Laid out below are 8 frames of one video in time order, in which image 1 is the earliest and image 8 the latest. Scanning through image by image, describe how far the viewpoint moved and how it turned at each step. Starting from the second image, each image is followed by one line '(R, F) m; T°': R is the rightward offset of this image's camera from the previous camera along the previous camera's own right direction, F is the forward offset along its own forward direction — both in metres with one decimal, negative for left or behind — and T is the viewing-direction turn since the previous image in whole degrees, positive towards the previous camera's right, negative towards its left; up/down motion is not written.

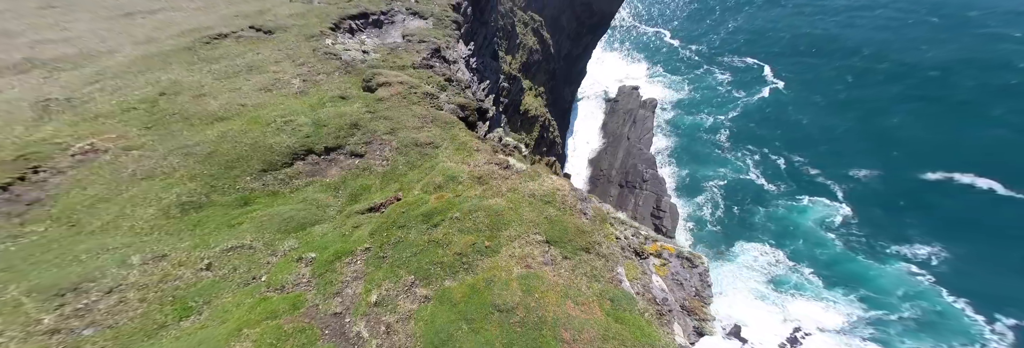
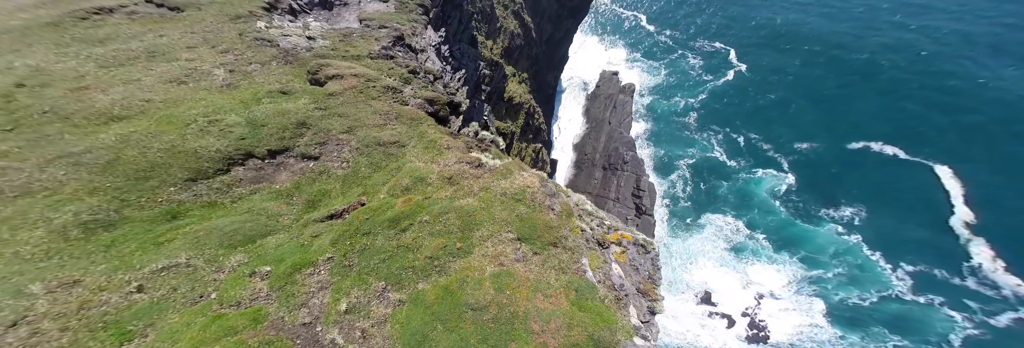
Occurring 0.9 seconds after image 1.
(+0.4, +1.1) m; +4°
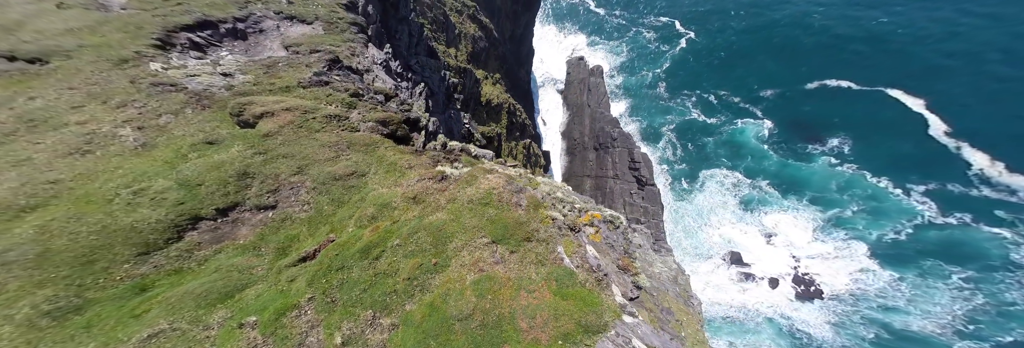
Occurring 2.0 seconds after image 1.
(+3.0, -0.2) m; 0°
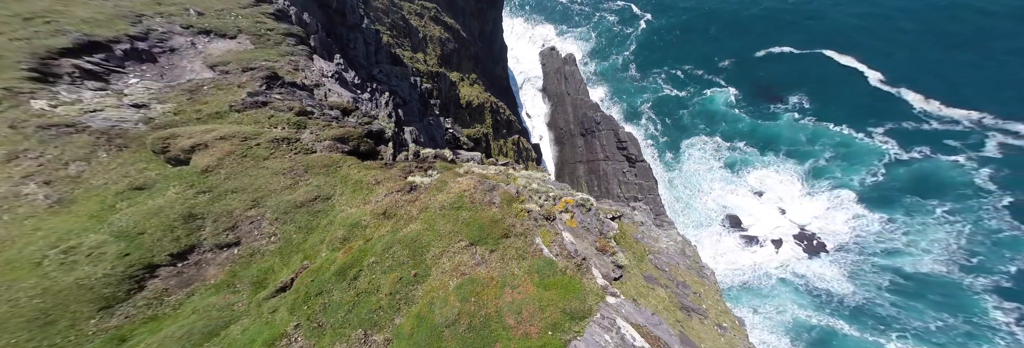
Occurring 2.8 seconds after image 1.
(+3.1, +0.3) m; -1°
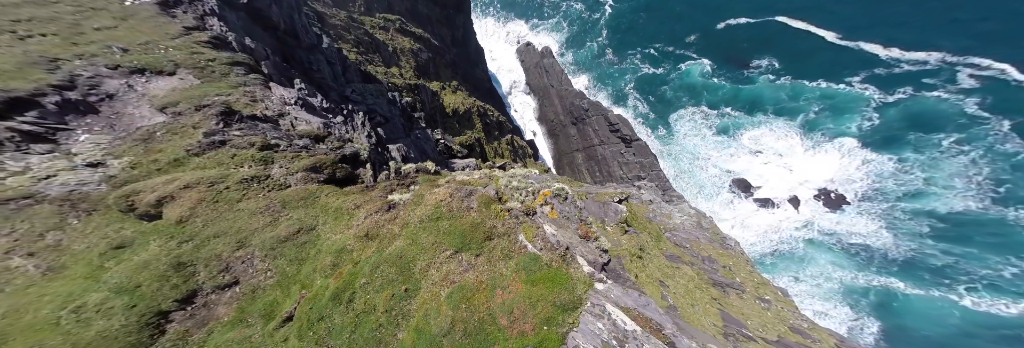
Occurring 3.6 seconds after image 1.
(+4.3, 0.0) m; -5°
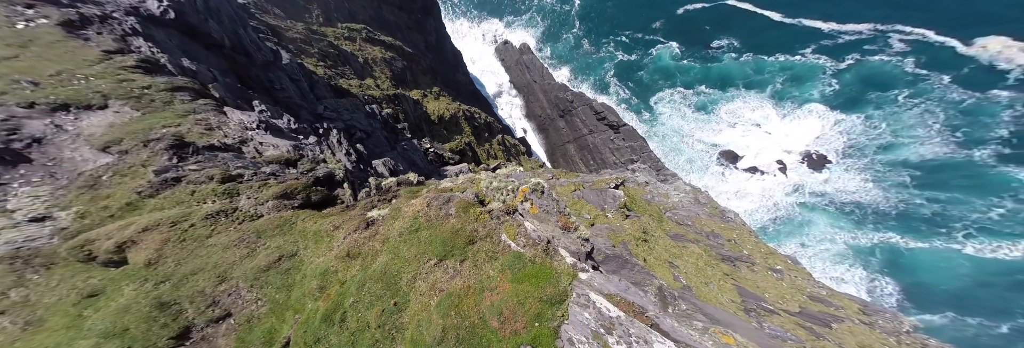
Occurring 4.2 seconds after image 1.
(+2.9, 0.0) m; -2°
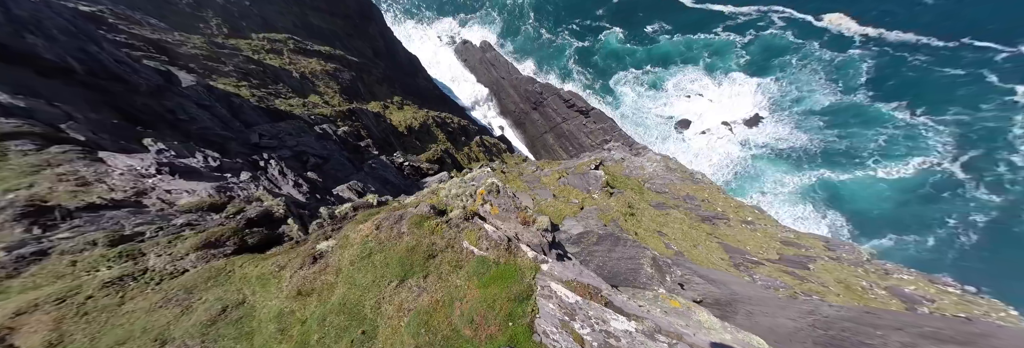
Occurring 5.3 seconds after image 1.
(+3.6, -0.1) m; +2°
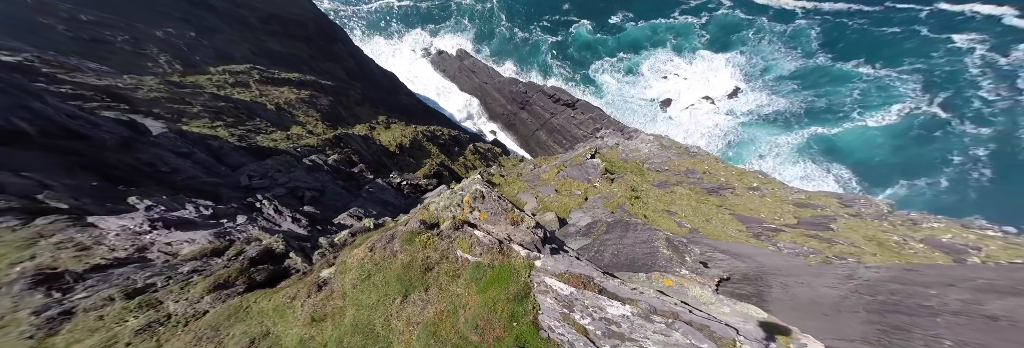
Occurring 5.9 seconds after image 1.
(+0.3, +0.3) m; -2°
